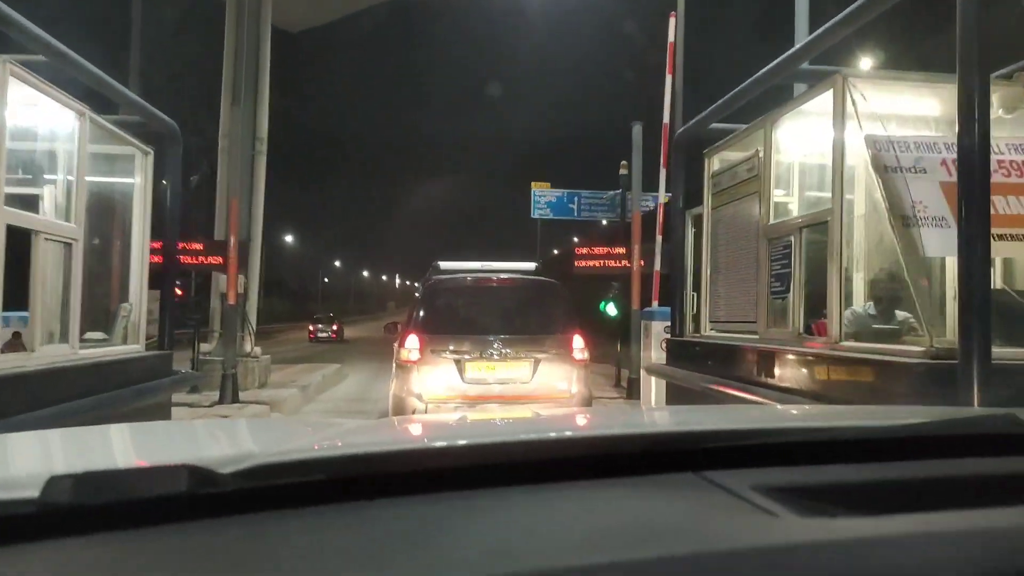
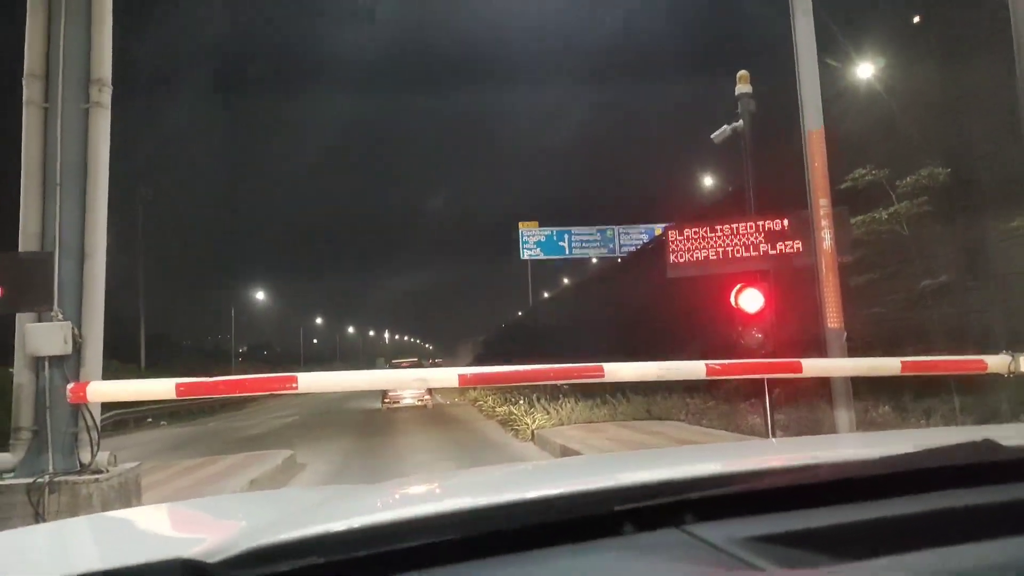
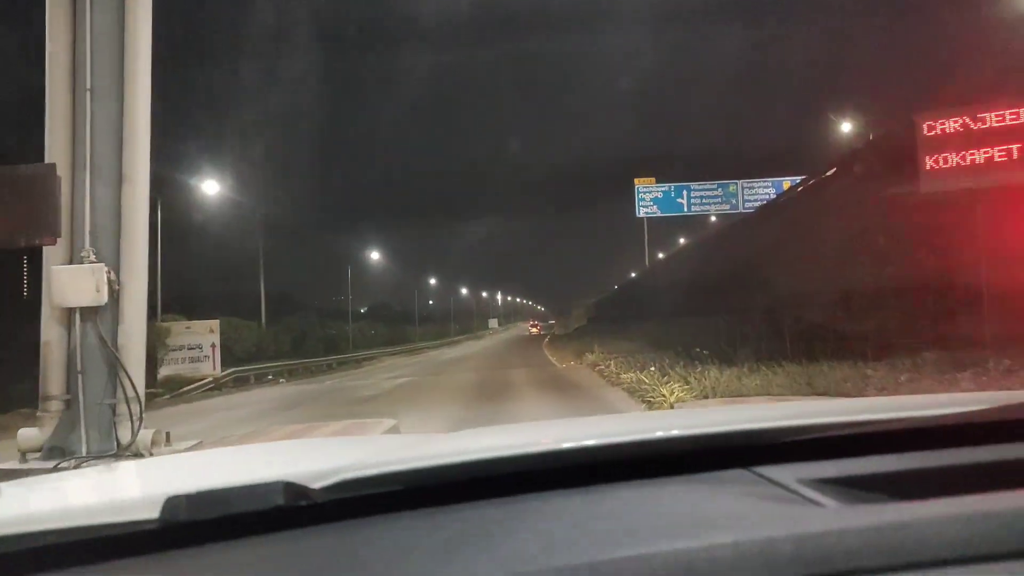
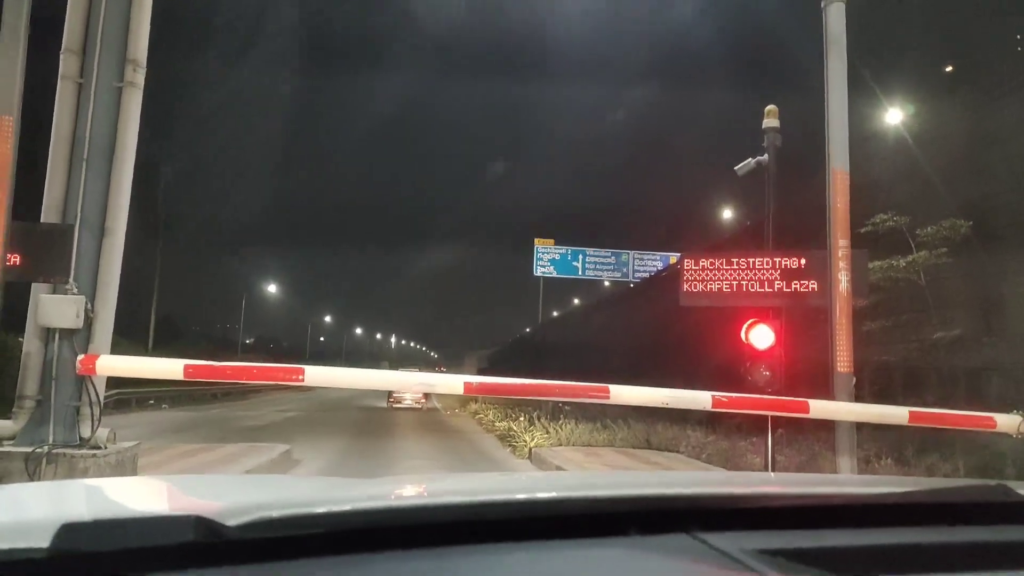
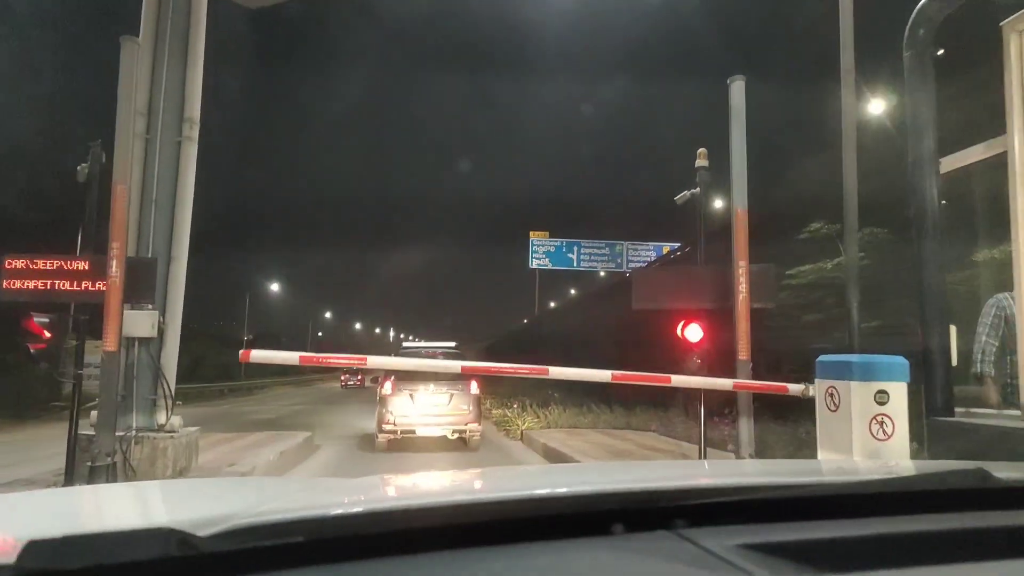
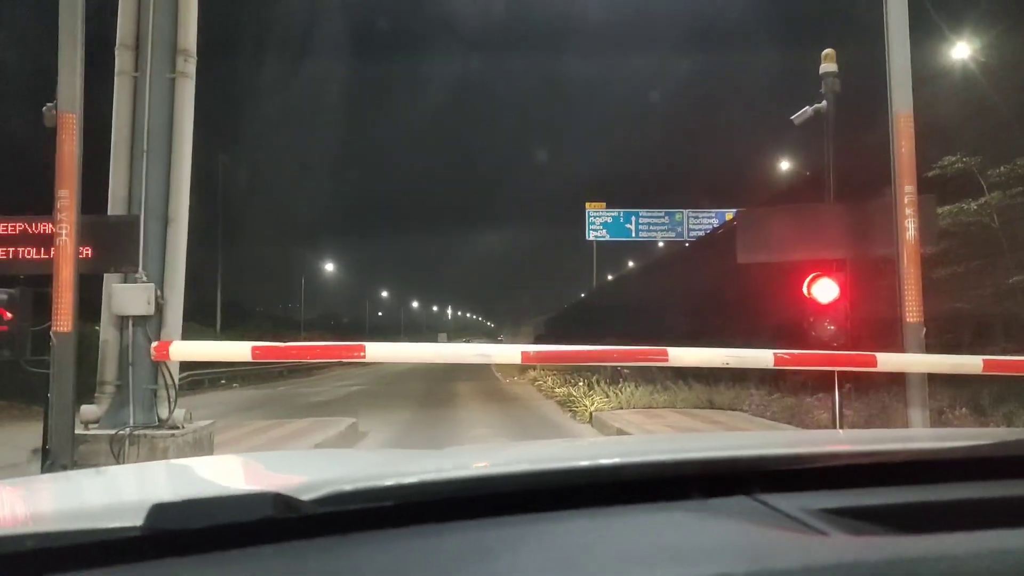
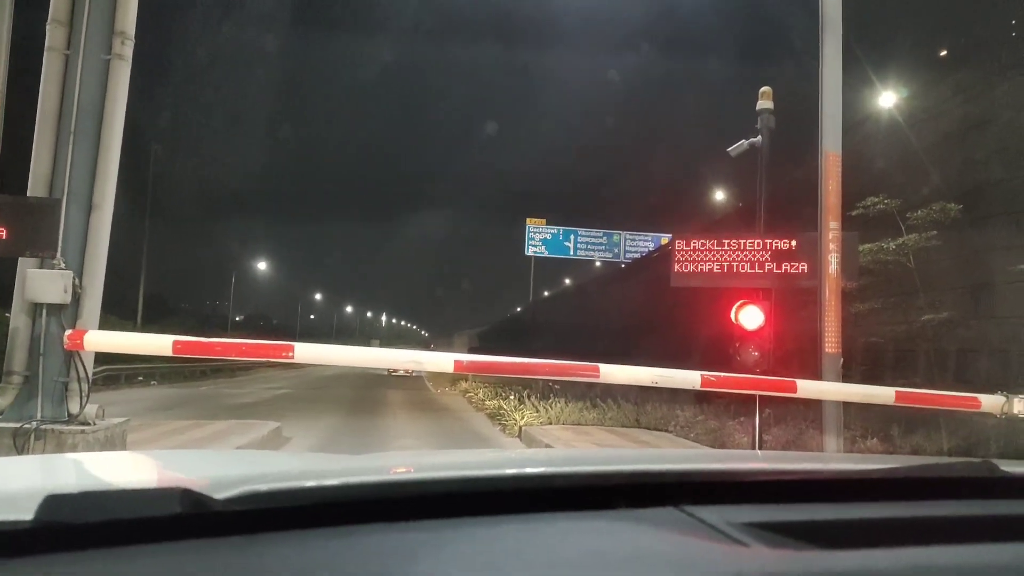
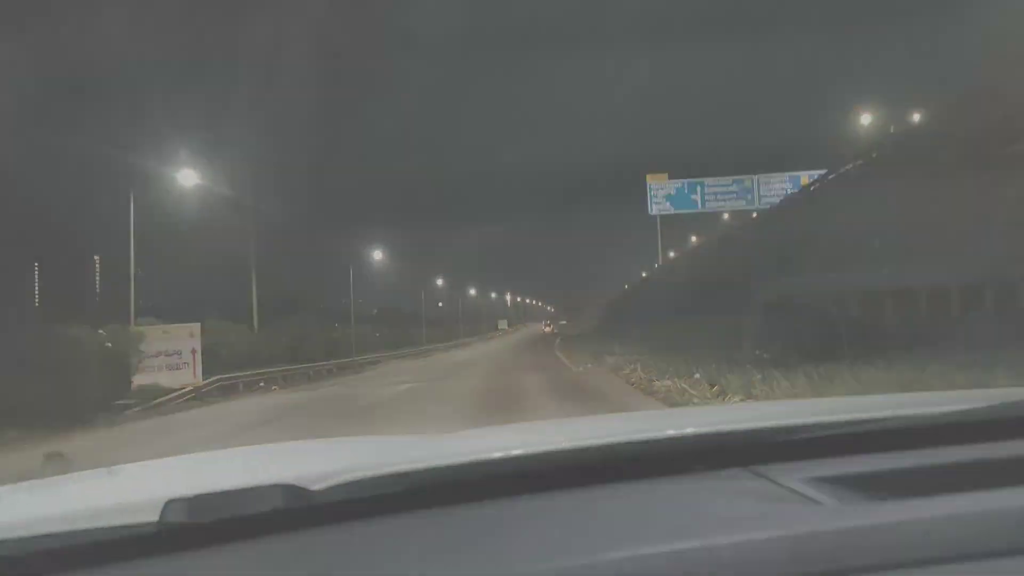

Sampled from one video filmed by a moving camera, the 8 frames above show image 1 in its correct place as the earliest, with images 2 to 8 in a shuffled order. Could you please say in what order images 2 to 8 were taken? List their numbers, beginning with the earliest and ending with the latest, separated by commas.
5, 2, 4, 7, 6, 3, 8
